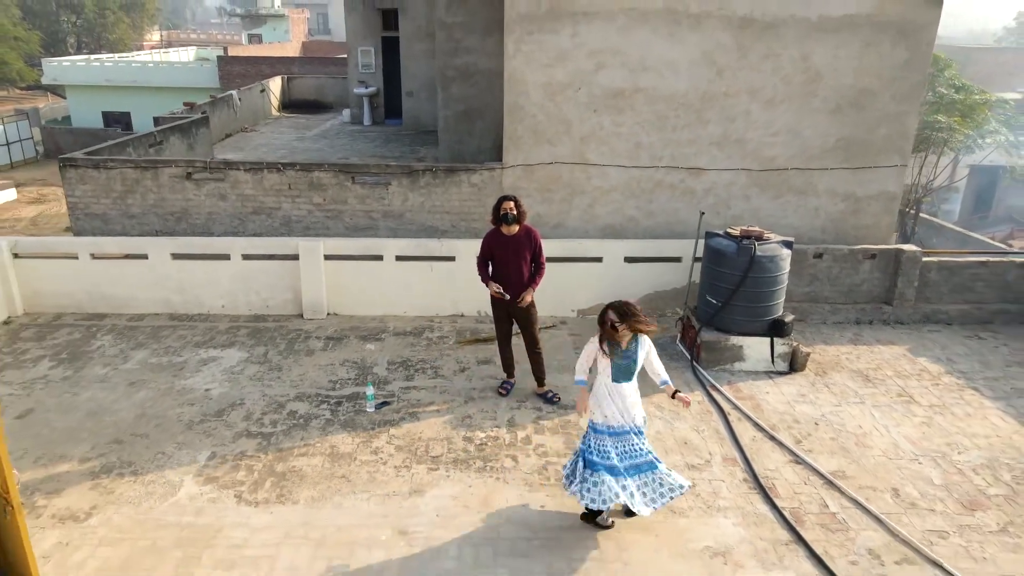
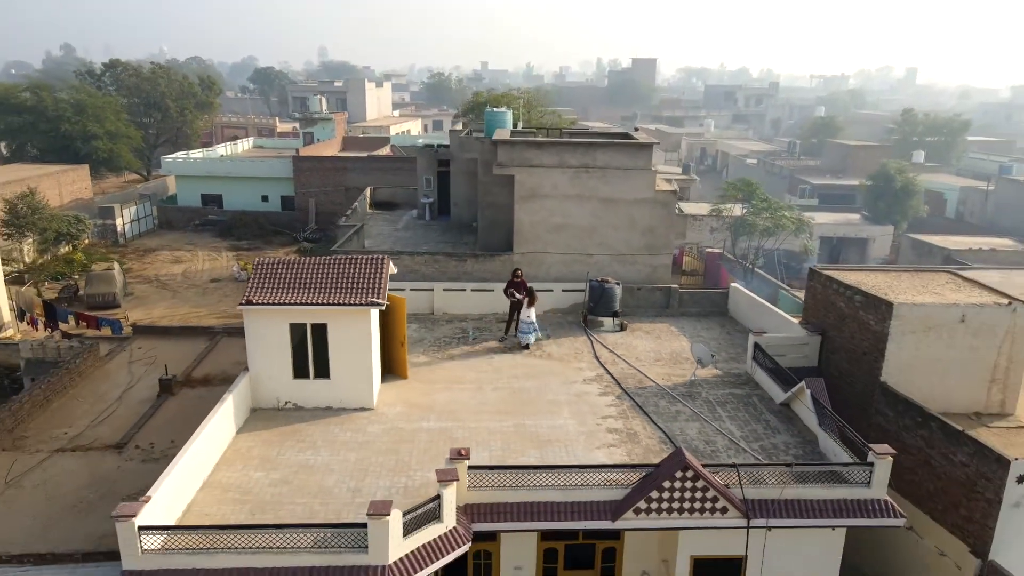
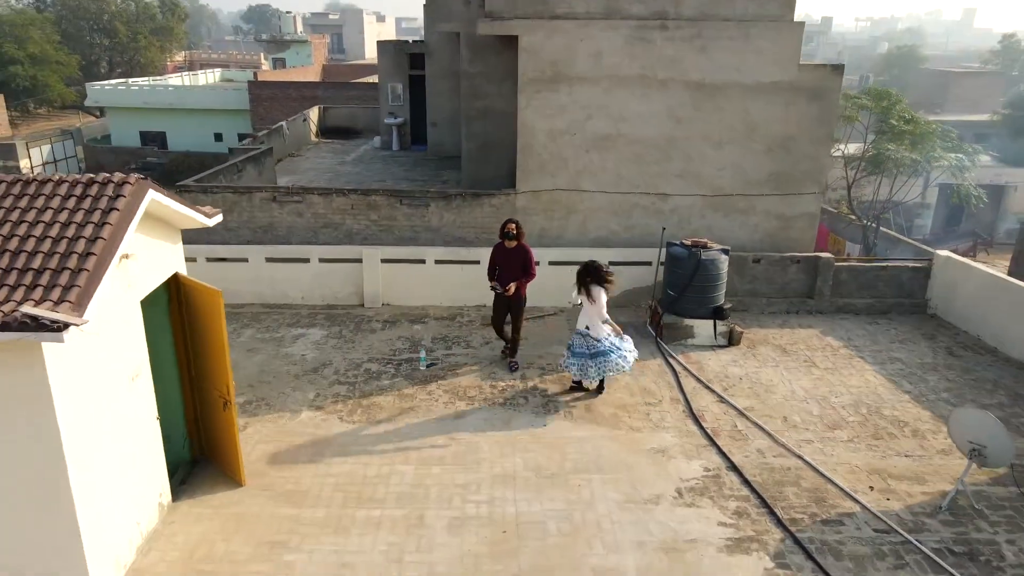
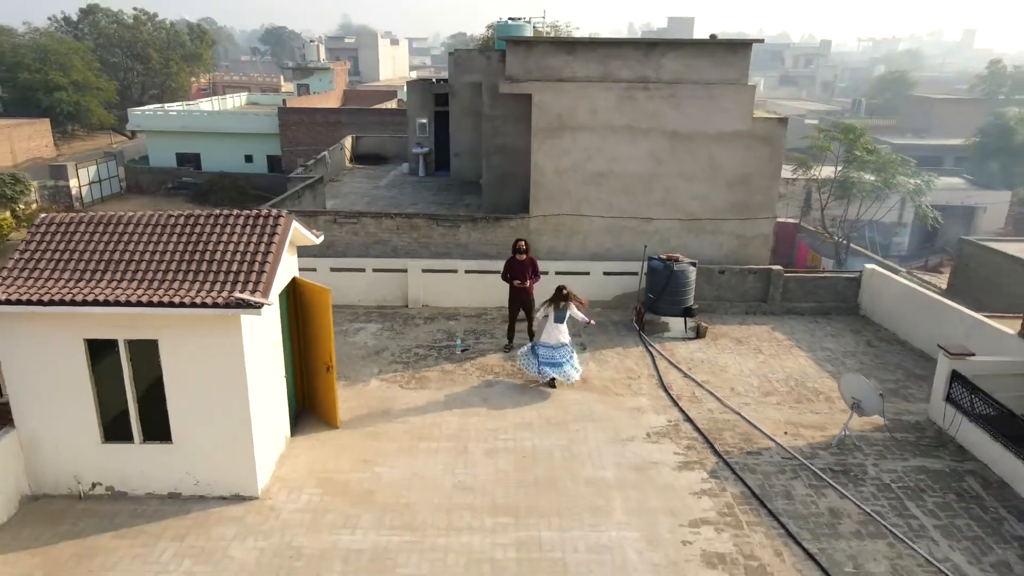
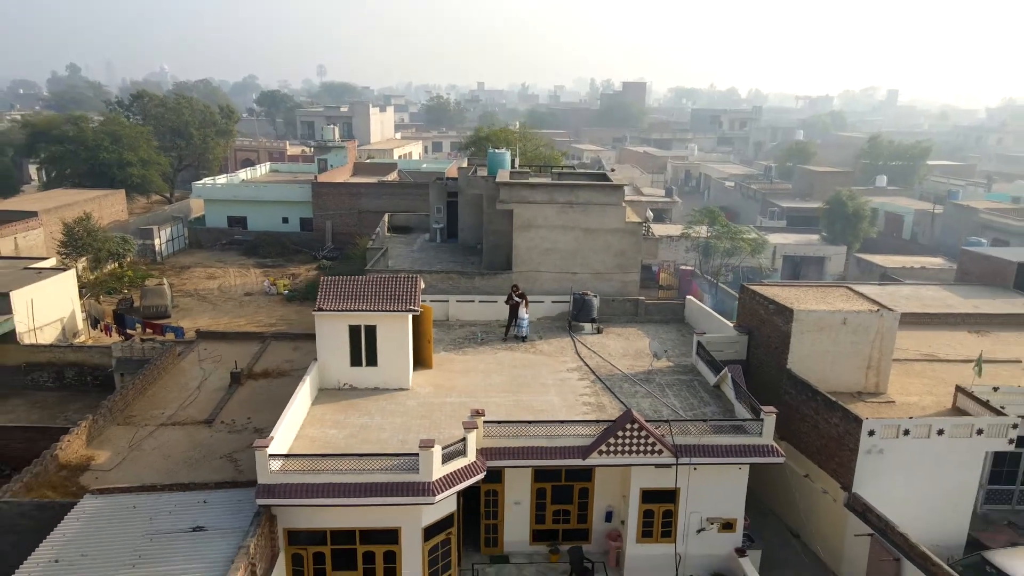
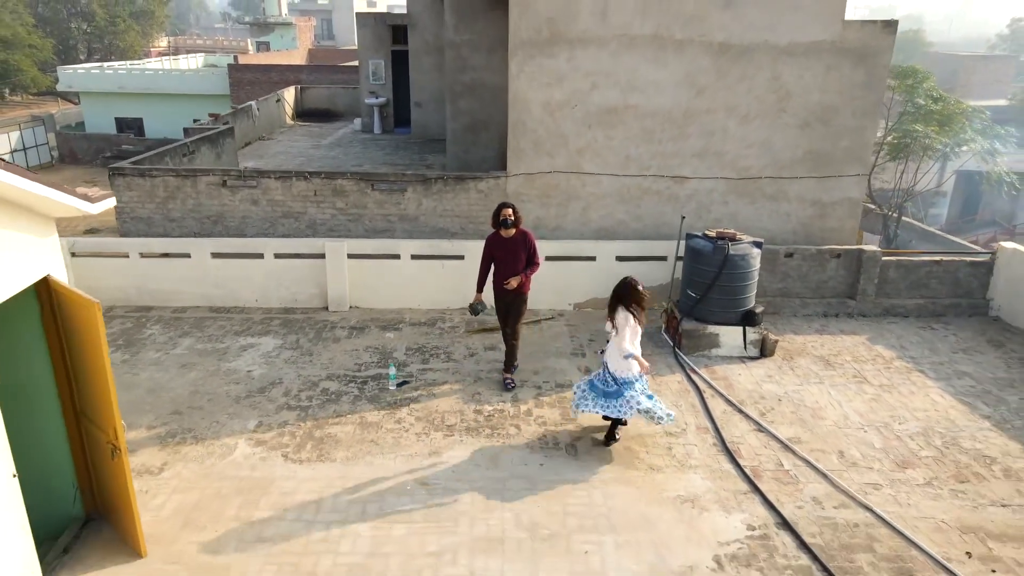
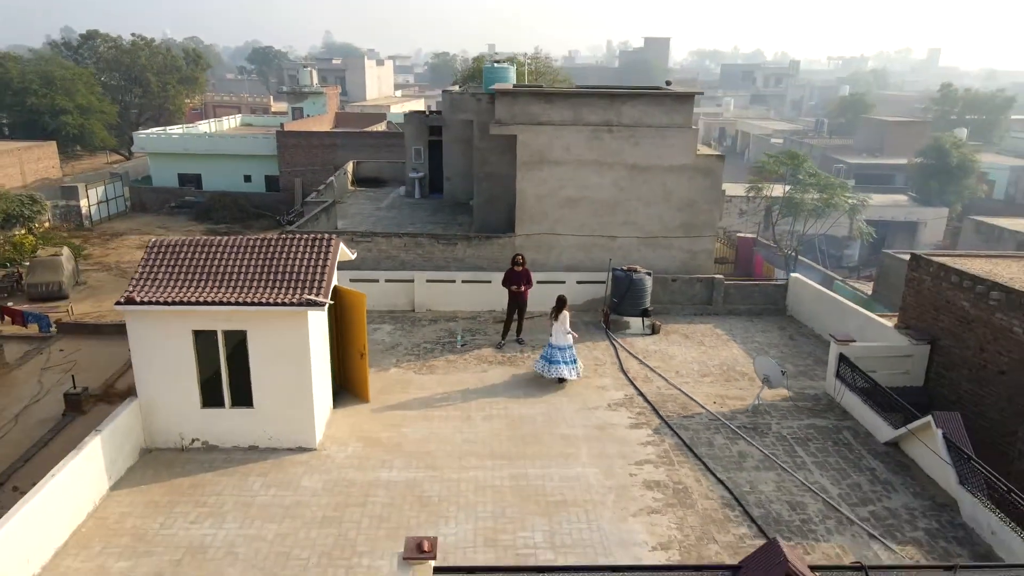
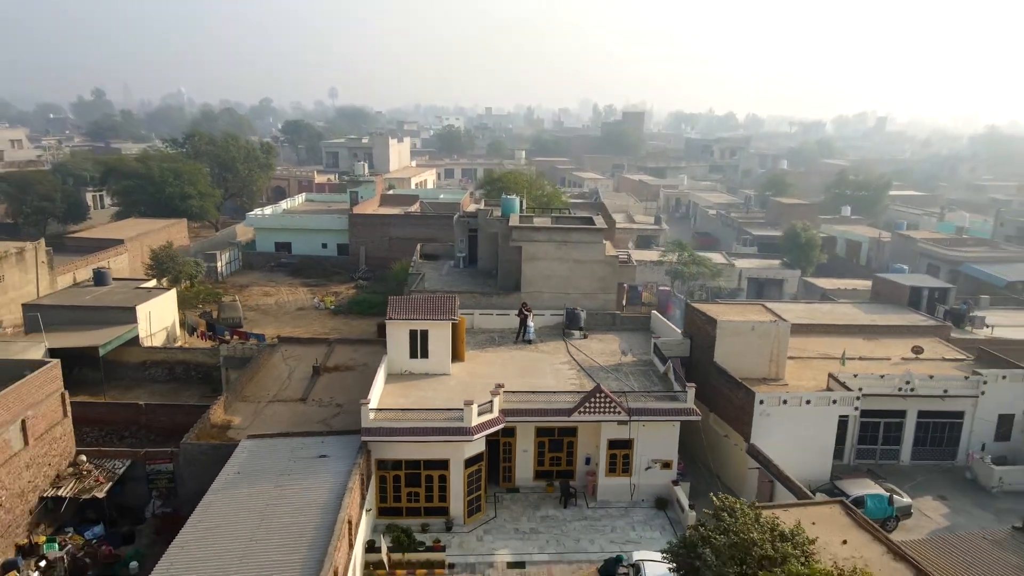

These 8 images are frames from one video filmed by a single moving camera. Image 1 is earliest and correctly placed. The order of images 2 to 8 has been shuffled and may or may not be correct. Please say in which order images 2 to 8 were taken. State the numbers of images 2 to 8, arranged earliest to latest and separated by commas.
6, 3, 4, 7, 2, 5, 8
